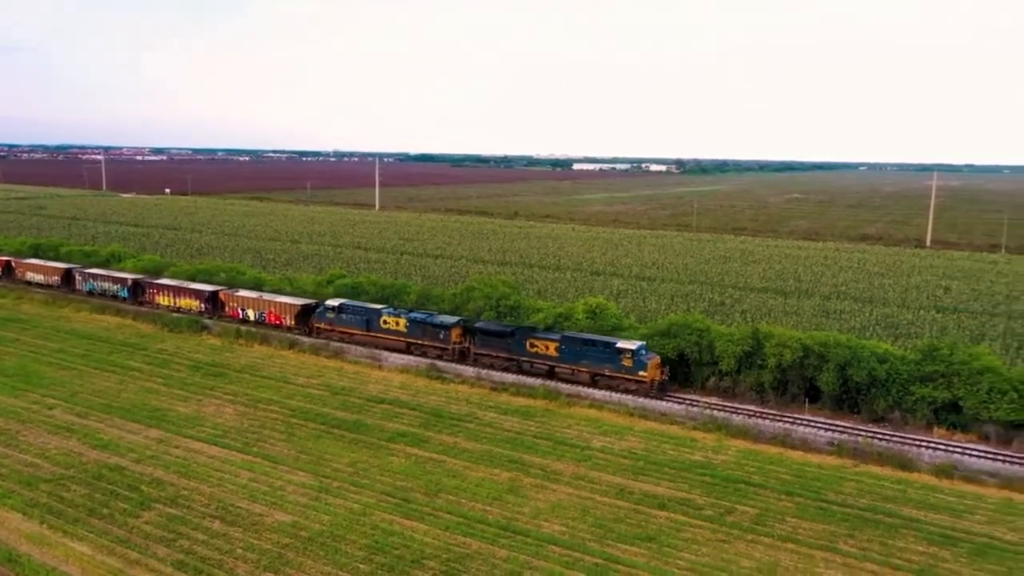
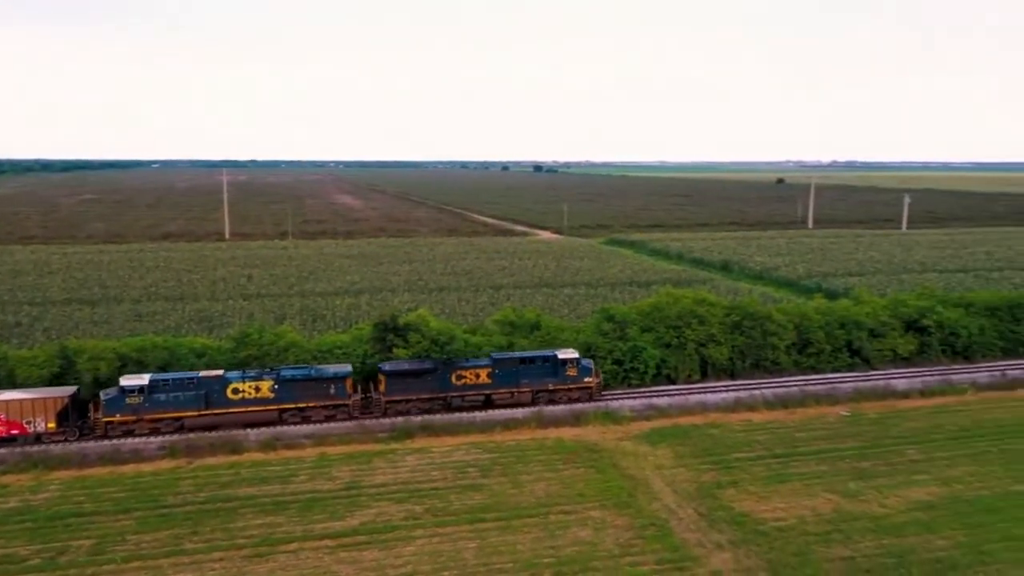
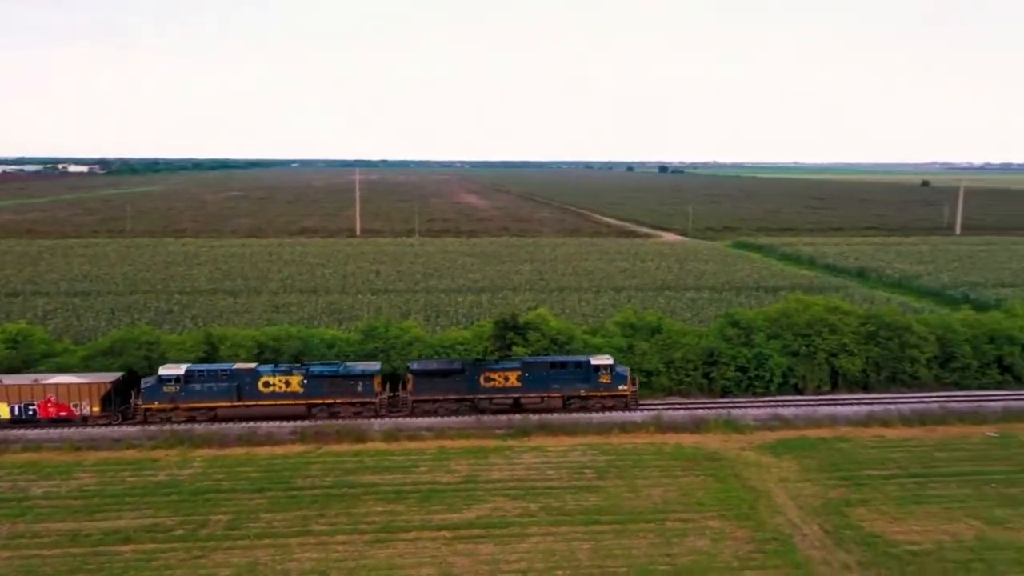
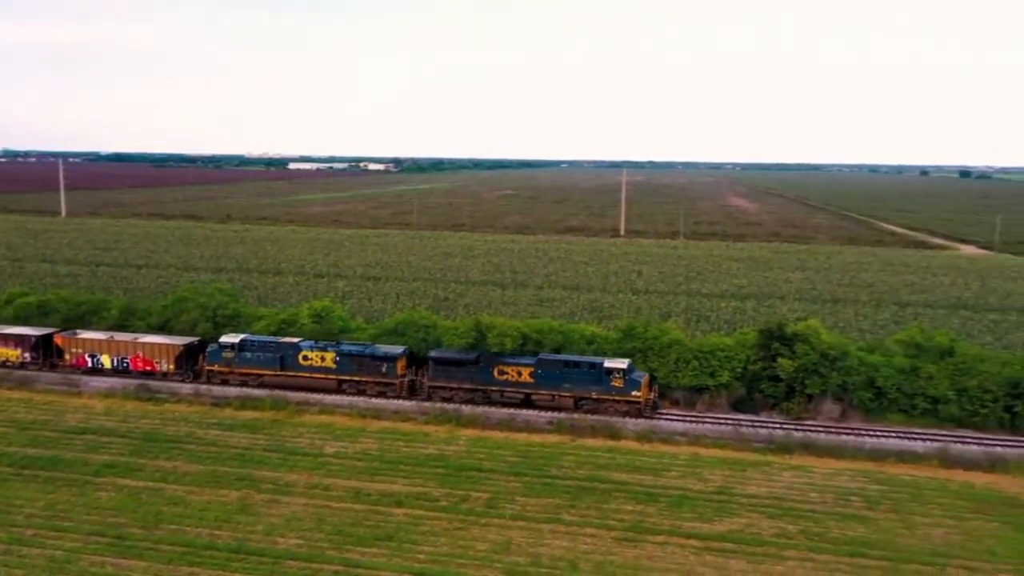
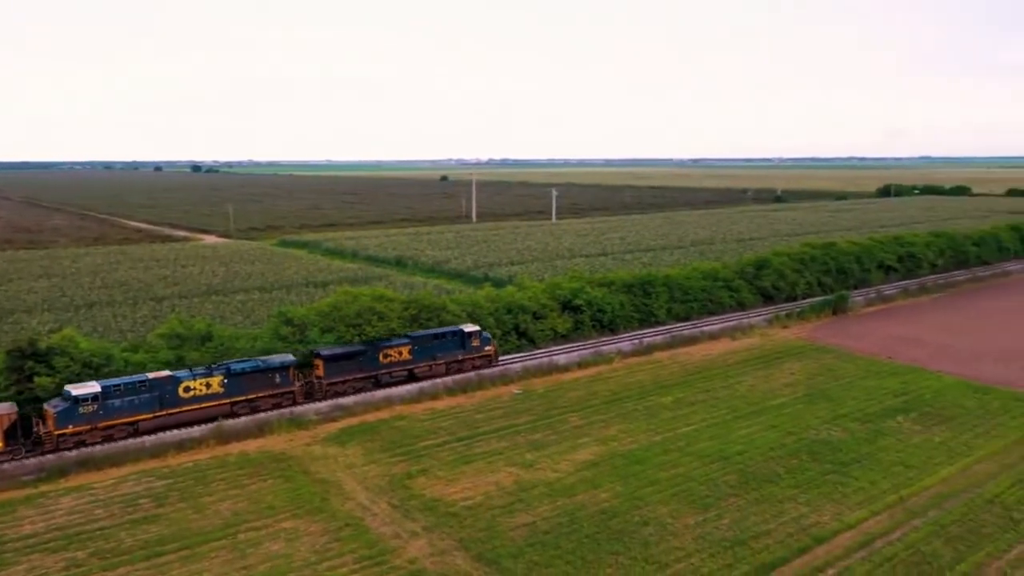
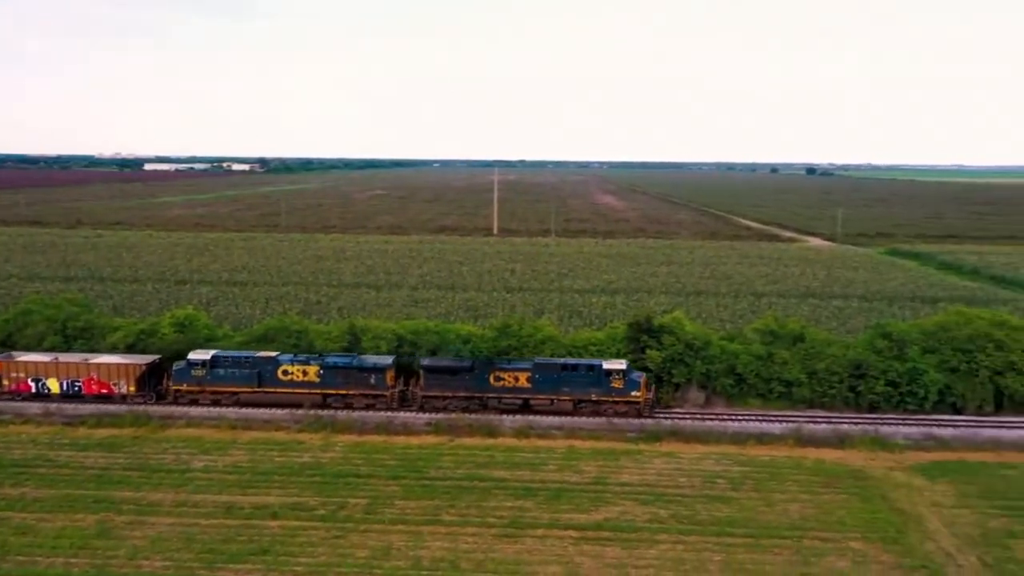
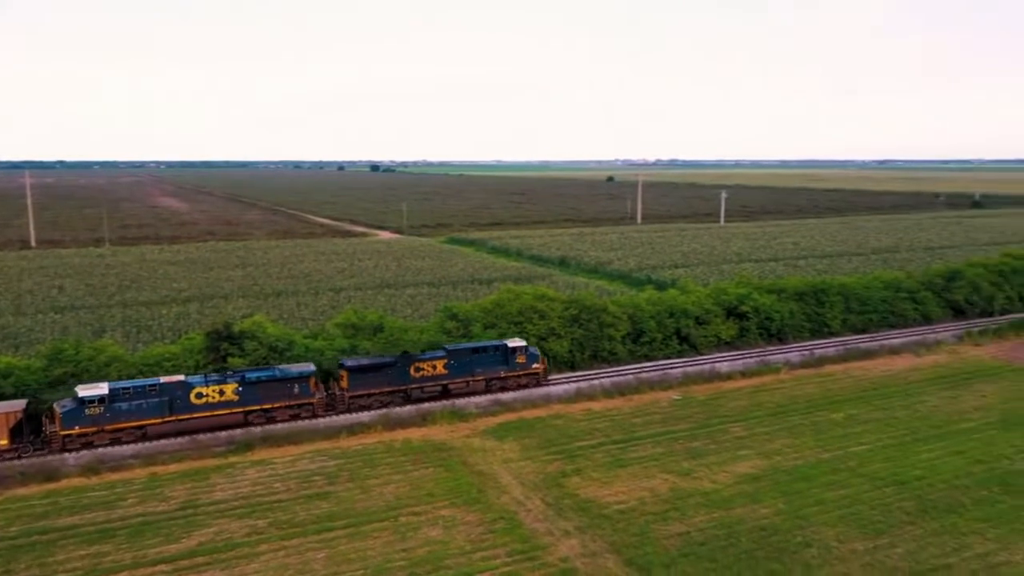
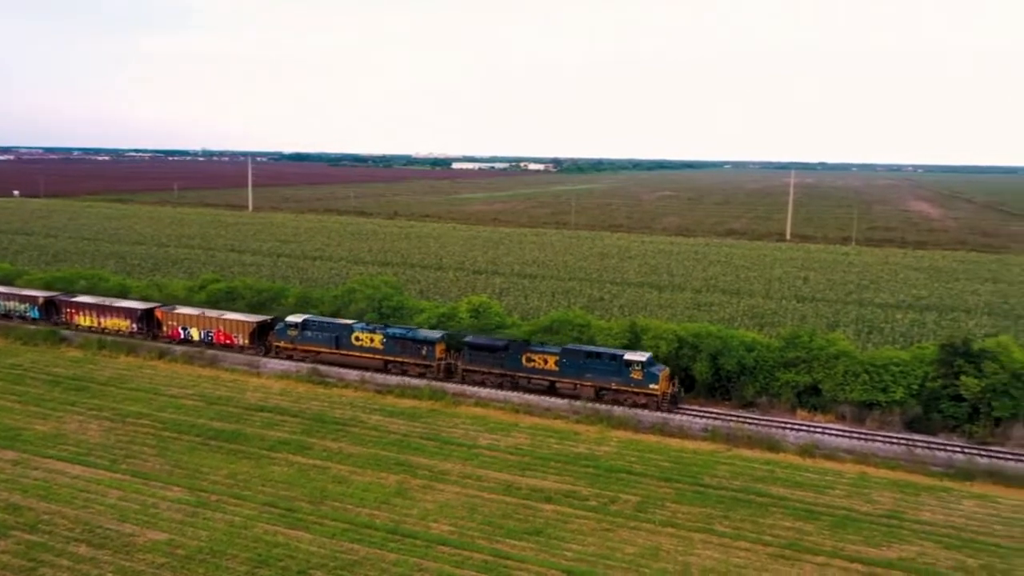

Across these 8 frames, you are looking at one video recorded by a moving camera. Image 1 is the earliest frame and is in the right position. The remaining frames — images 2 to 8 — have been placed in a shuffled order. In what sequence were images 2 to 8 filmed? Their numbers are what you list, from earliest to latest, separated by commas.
8, 4, 6, 3, 2, 7, 5
